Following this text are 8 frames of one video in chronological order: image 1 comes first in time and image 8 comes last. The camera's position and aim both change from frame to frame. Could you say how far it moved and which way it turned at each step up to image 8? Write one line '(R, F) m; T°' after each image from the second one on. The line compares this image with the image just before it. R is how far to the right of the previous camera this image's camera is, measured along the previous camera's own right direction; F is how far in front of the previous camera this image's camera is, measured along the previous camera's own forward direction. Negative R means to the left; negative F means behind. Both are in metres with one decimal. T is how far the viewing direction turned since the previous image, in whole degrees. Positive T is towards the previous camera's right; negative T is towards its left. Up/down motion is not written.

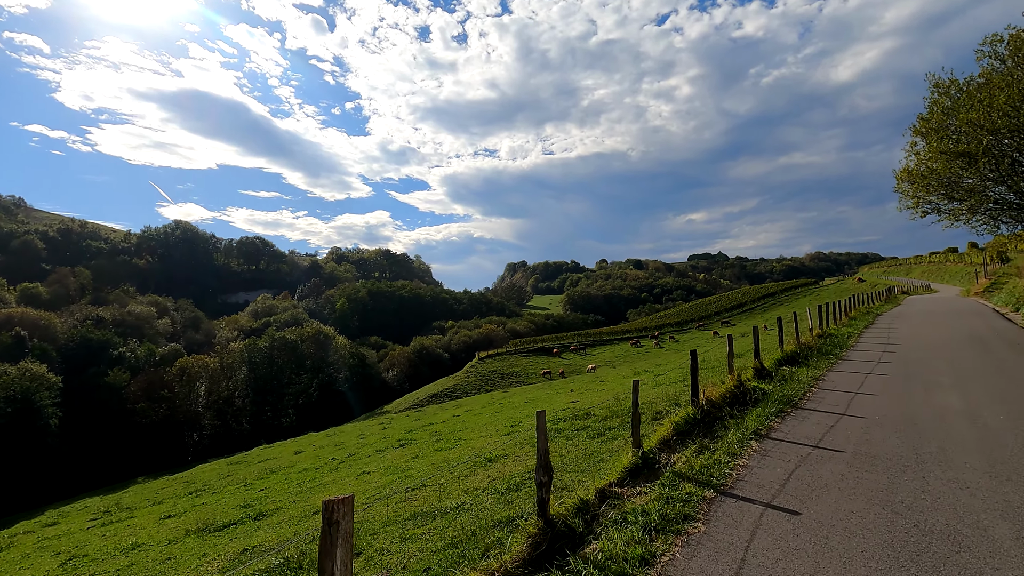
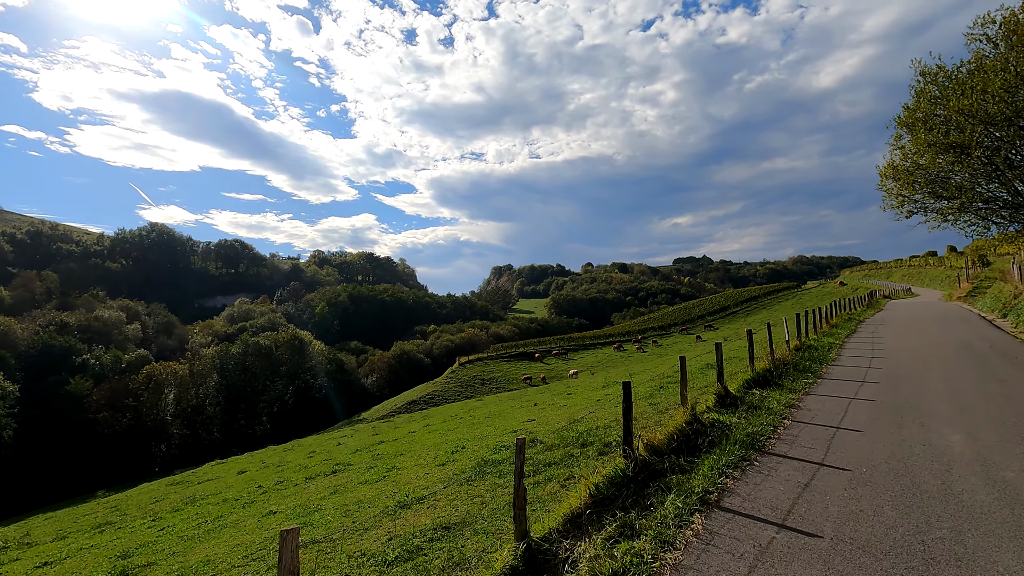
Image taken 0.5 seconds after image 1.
(+0.8, +1.1) m; +2°
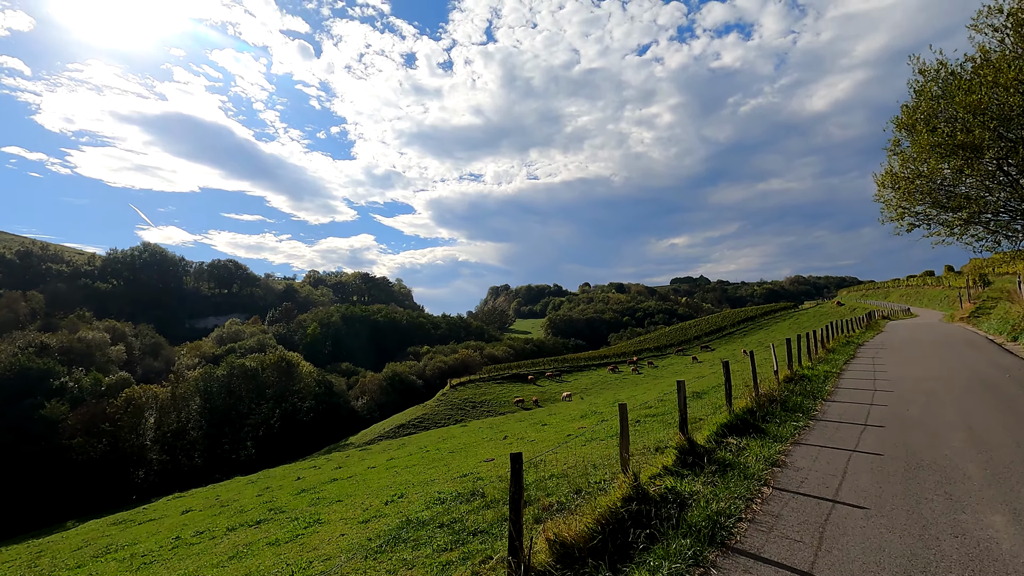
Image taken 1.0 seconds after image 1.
(+0.8, +1.0) m; 0°
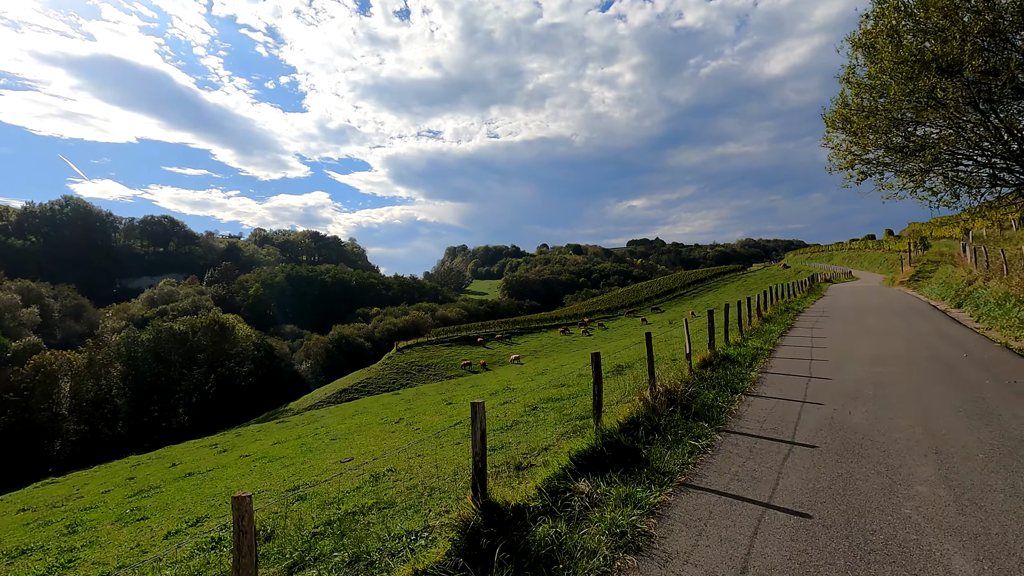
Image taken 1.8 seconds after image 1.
(+1.4, +1.8) m; +5°
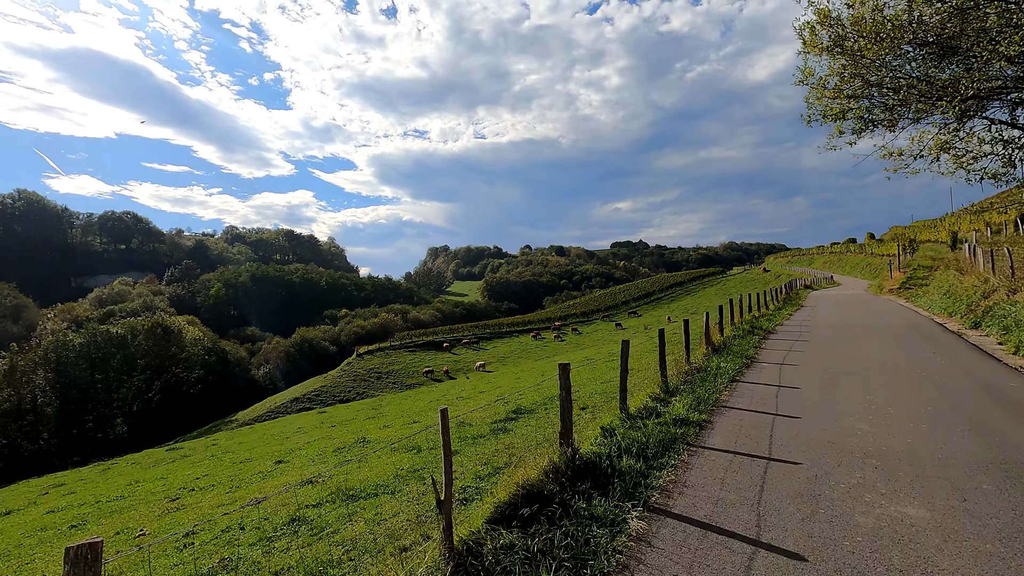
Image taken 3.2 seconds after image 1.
(+2.1, +3.0) m; +2°
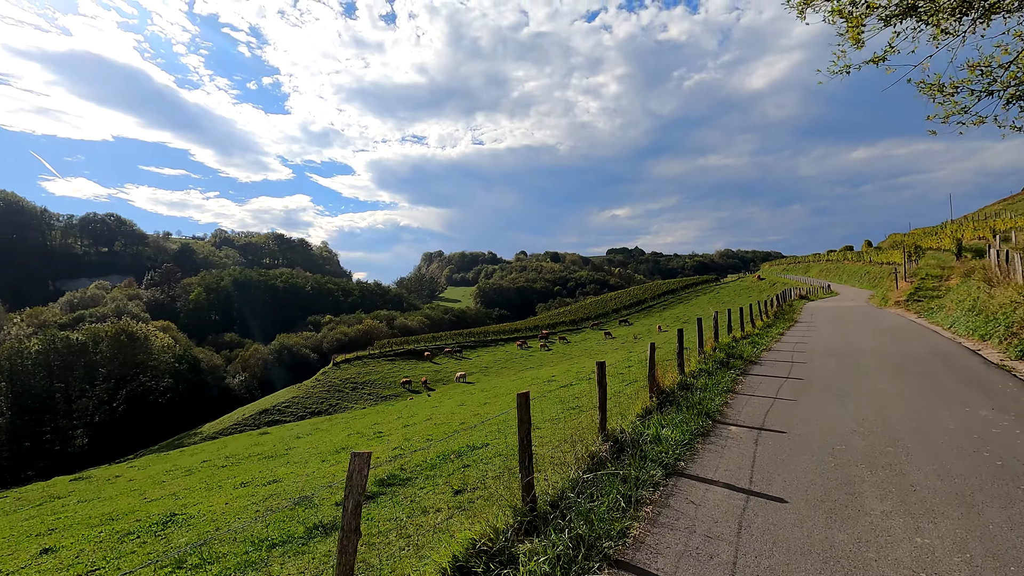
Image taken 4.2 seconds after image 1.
(+1.4, +2.1) m; 0°
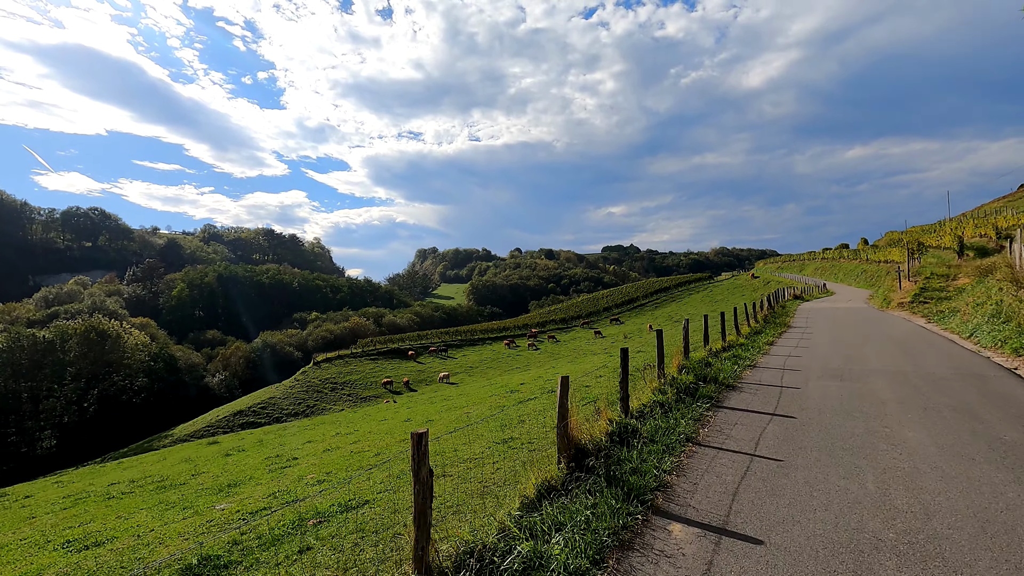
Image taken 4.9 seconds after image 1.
(+1.0, +1.5) m; 0°
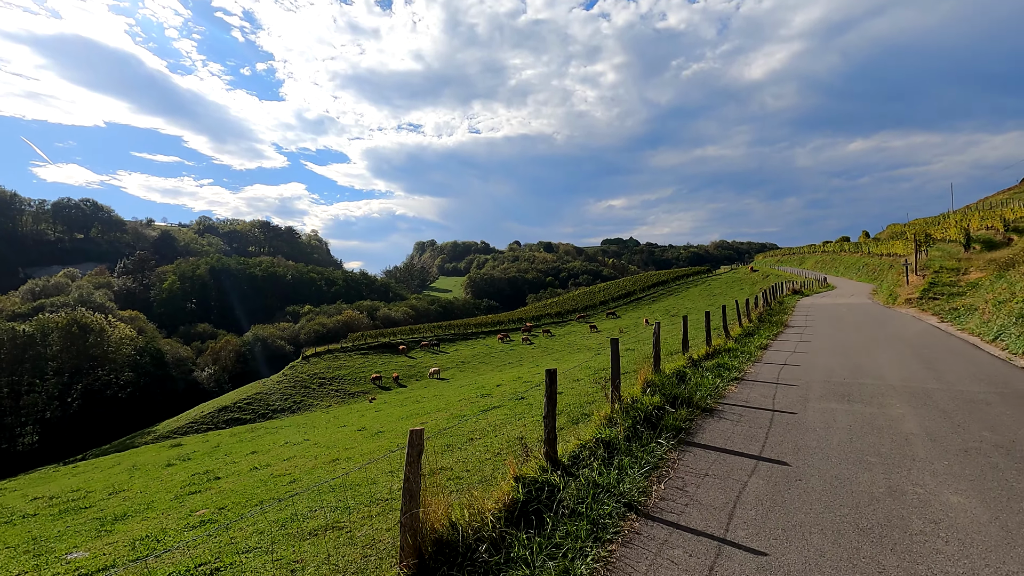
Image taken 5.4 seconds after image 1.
(+0.7, +1.1) m; 0°
